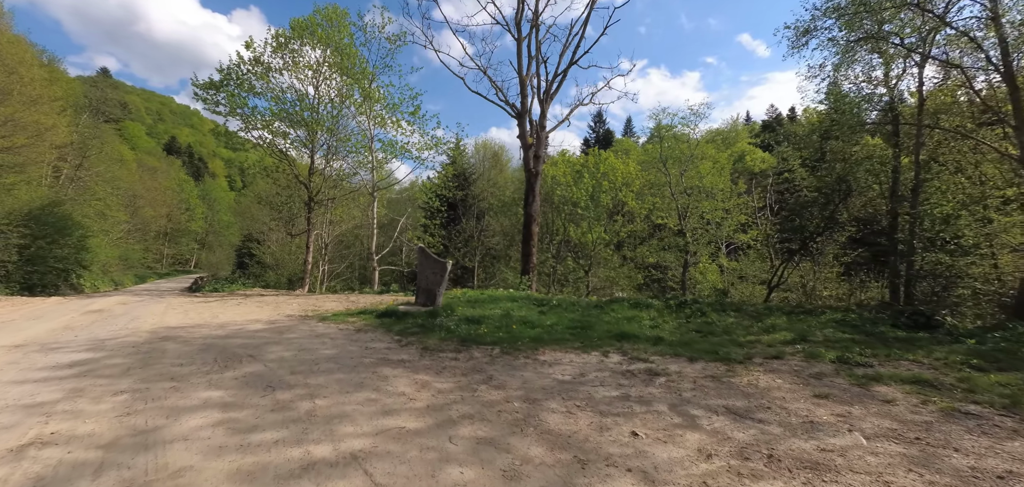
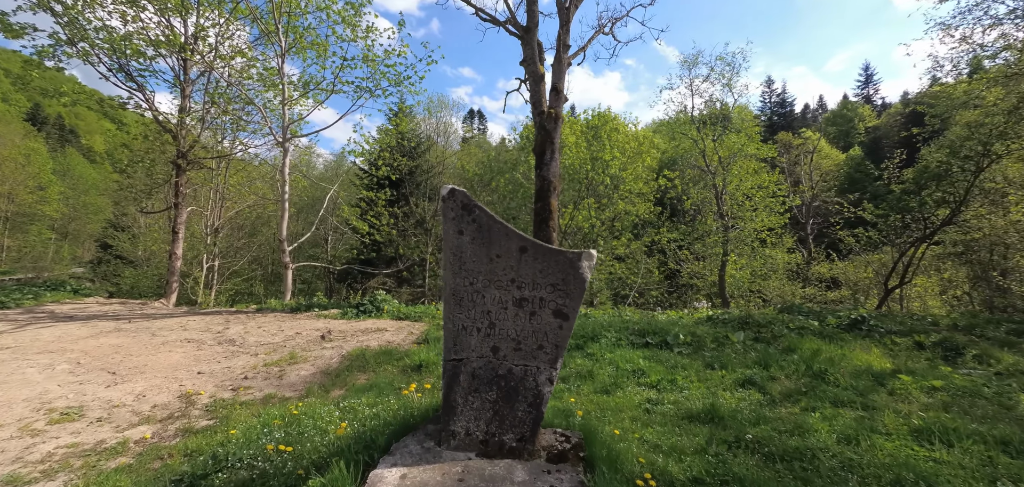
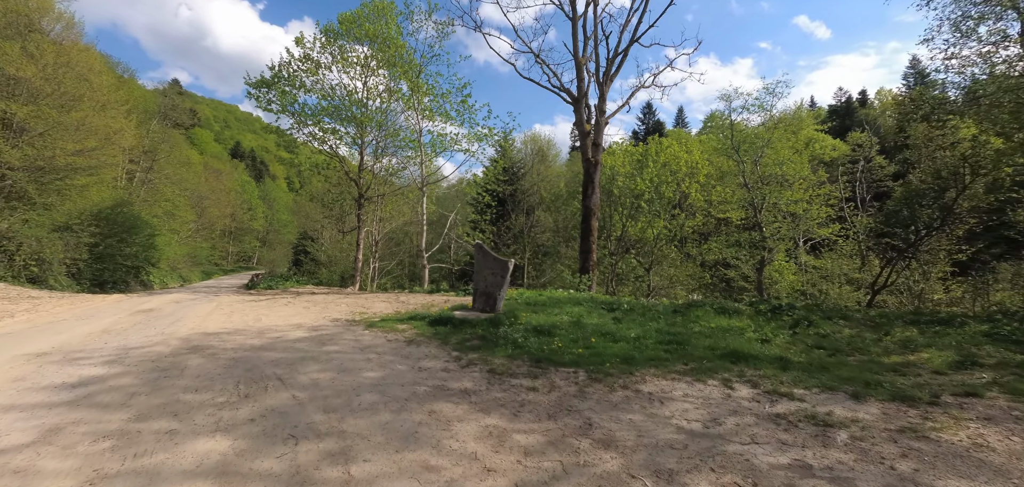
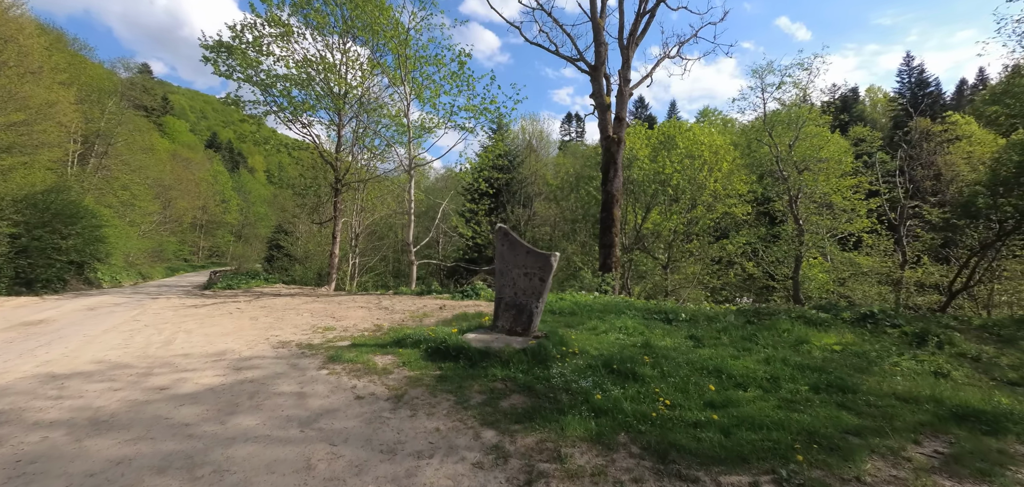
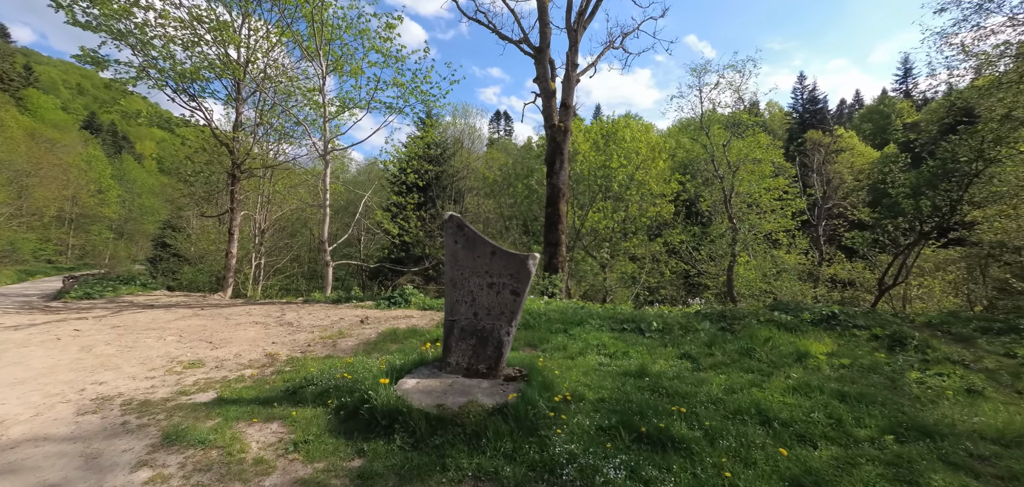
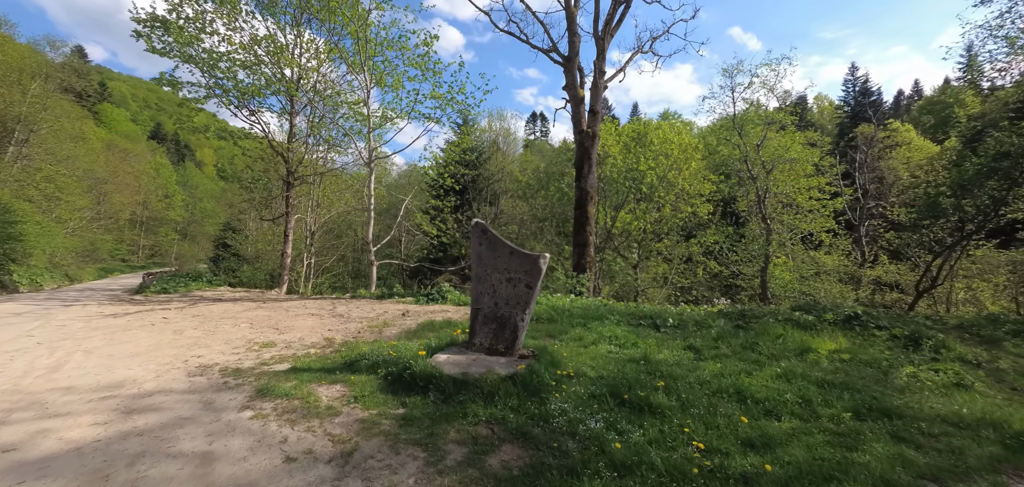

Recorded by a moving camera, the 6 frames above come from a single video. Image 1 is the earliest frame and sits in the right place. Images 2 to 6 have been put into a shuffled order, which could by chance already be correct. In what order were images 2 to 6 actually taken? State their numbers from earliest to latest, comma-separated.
3, 4, 6, 5, 2
